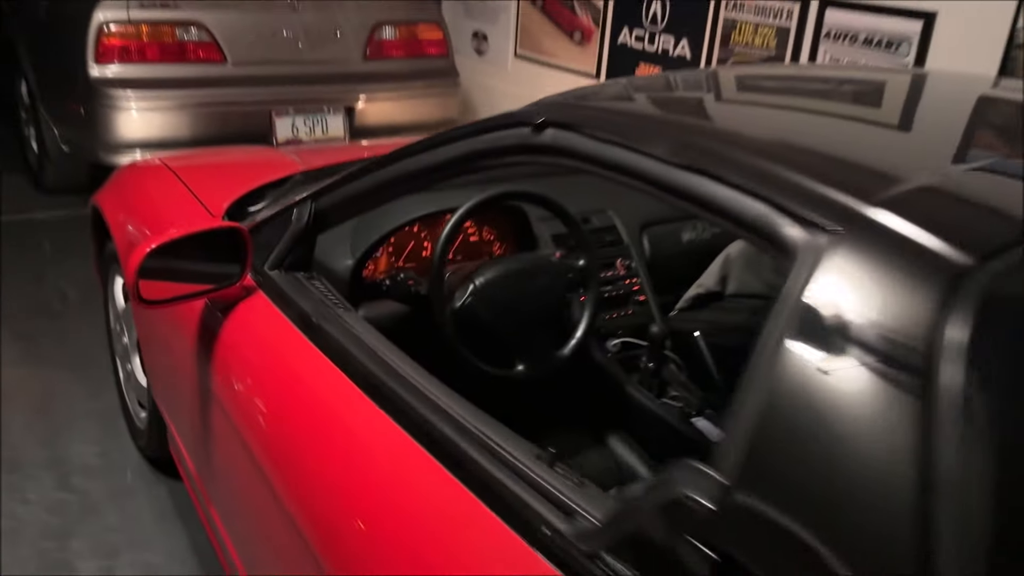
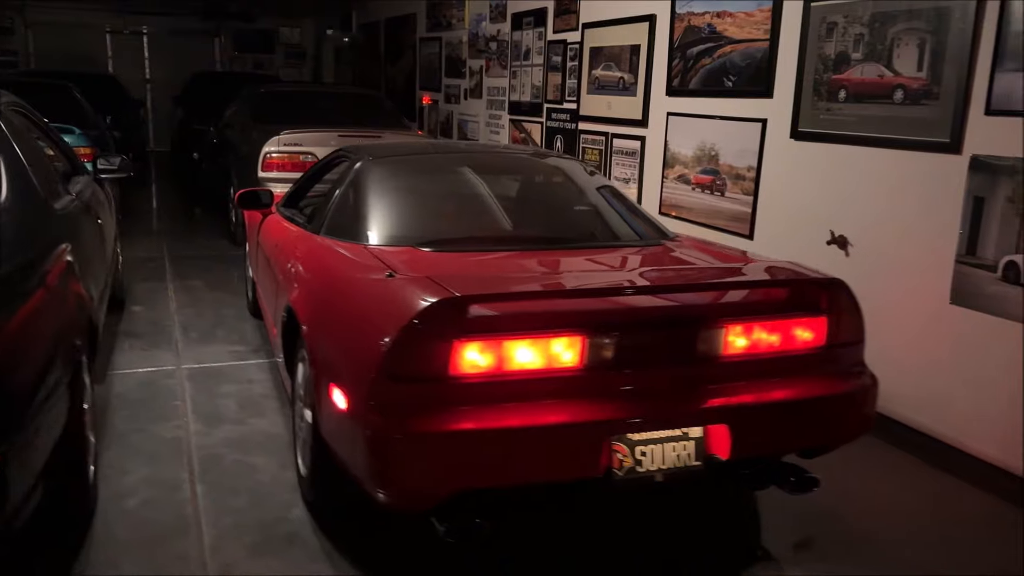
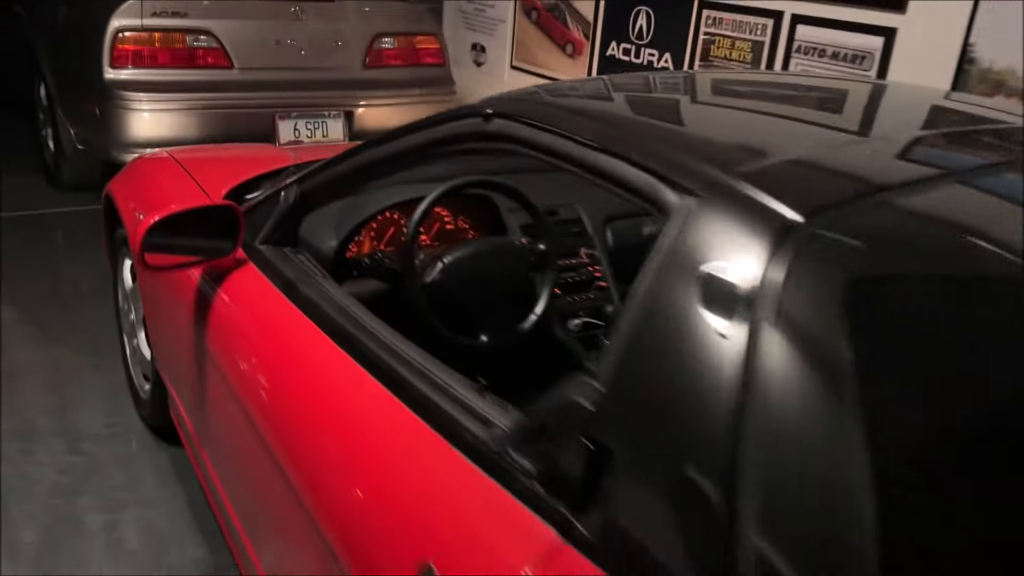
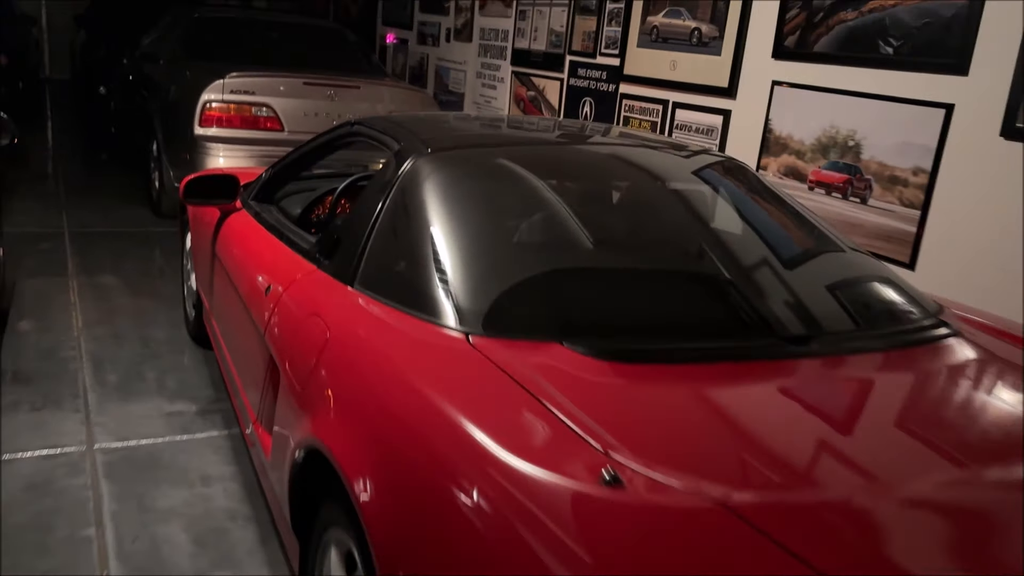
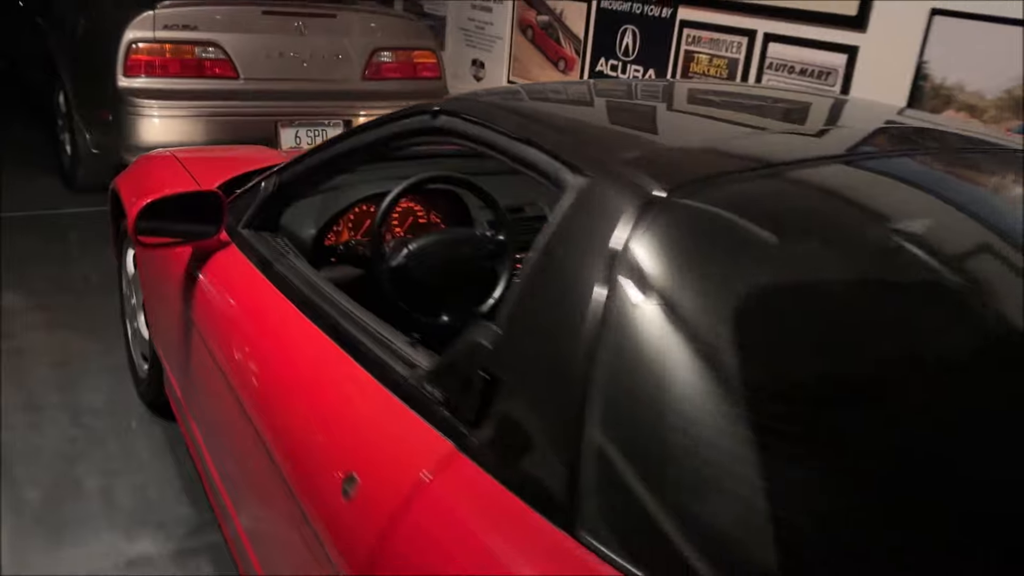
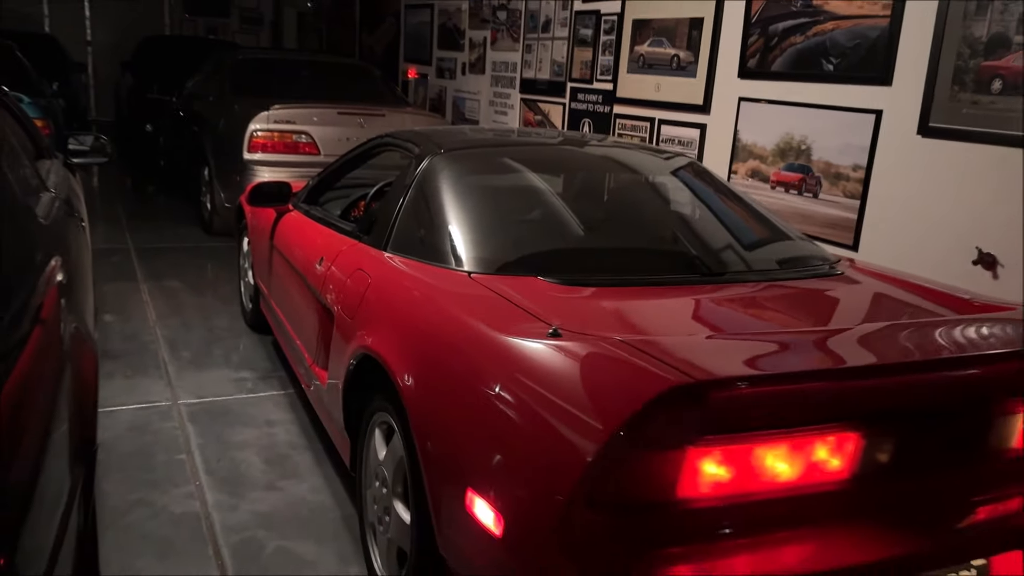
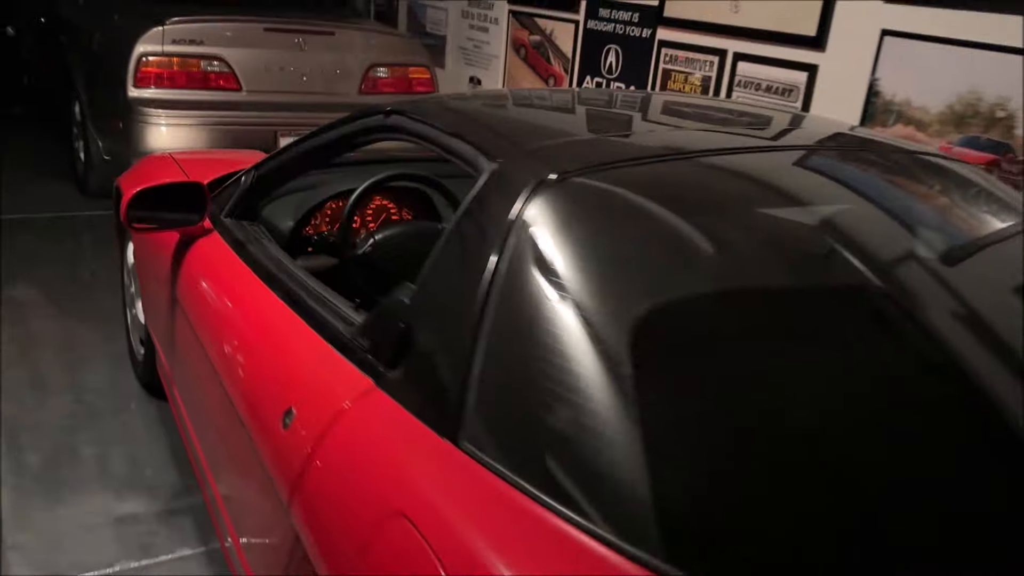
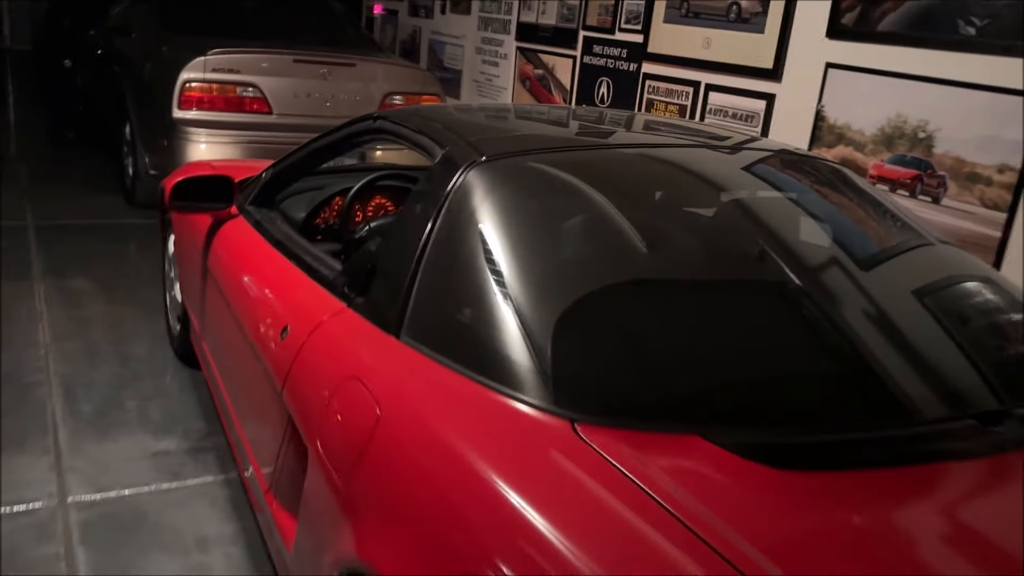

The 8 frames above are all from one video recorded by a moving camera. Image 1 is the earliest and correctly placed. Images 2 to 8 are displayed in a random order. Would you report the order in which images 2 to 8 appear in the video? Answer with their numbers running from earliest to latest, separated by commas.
3, 5, 7, 8, 4, 6, 2
